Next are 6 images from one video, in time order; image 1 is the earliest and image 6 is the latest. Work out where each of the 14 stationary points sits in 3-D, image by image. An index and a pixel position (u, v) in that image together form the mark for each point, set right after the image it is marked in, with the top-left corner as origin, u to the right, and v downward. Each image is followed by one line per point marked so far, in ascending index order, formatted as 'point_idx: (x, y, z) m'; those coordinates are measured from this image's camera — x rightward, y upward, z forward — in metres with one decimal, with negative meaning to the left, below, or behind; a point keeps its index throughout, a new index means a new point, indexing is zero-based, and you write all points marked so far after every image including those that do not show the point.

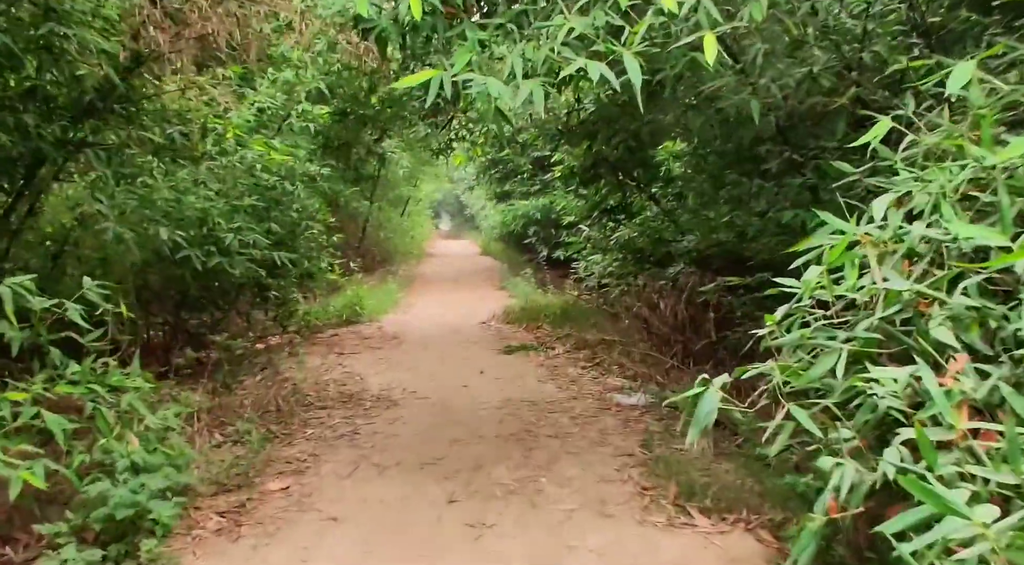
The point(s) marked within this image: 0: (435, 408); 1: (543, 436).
0: (-0.5, -0.7, +5.4) m
1: (+0.2, -0.8, +4.6) m
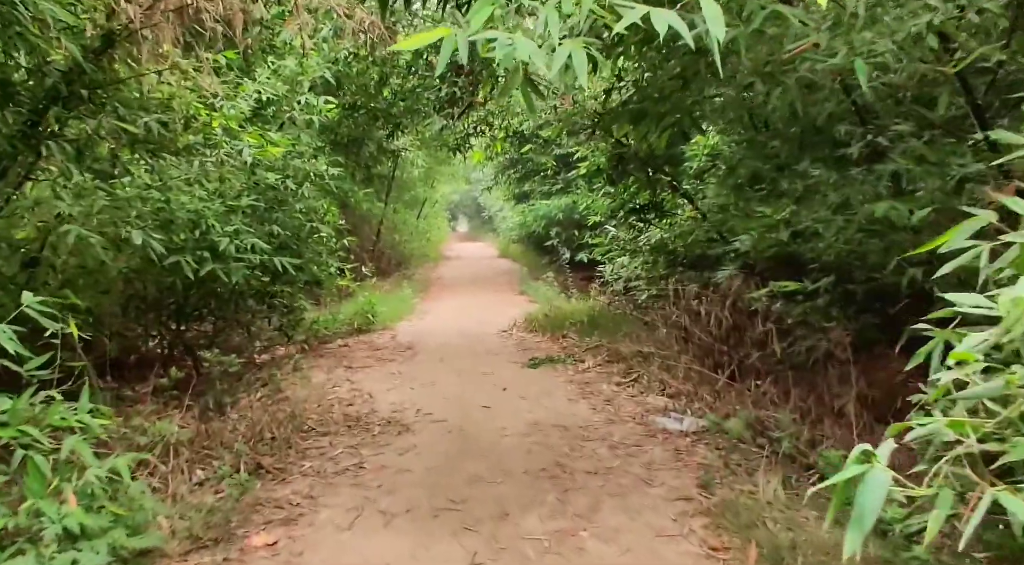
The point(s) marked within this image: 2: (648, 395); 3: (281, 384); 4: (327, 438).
0: (-0.3, -0.8, +4.7) m
1: (+0.3, -0.8, +3.9) m
2: (+0.8, -0.7, +5.4) m
3: (-1.6, -0.7, +6.4) m
4: (-1.0, -0.8, +4.8) m
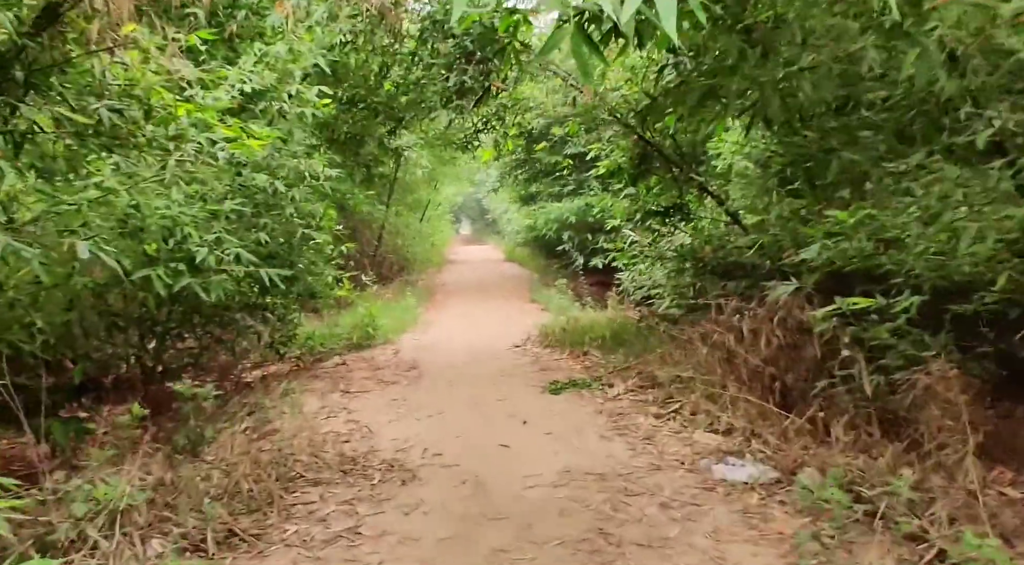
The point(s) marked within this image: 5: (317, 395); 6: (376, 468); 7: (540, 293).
0: (-0.2, -0.9, +4.0) m
1: (+0.4, -0.9, +3.2) m
2: (+0.9, -0.7, +4.6) m
3: (-1.5, -0.8, +5.6) m
4: (-0.9, -0.9, +4.0) m
5: (-1.3, -0.8, +6.2) m
6: (-0.6, -0.9, +4.3) m
7: (+0.4, -0.1, +13.1) m
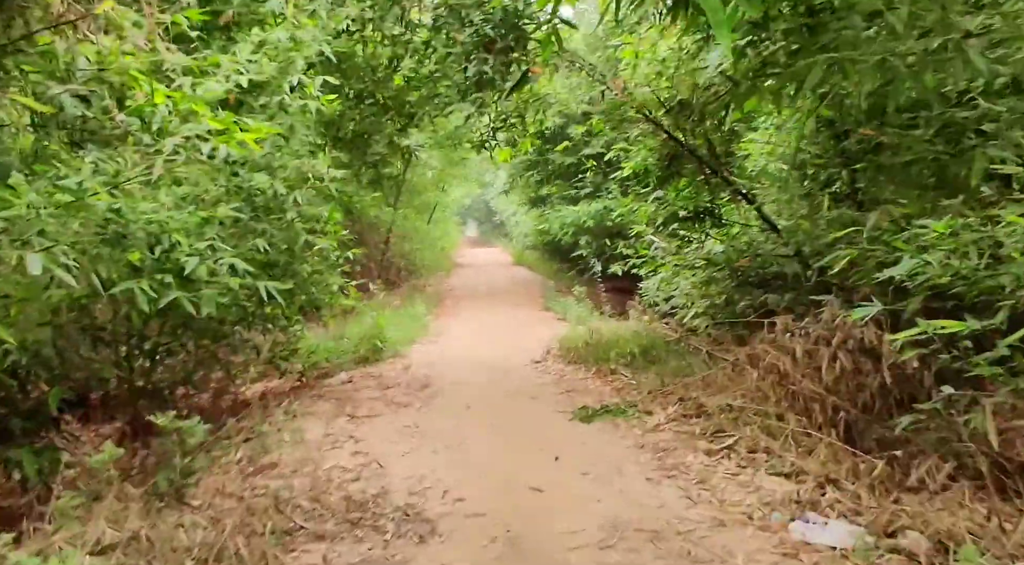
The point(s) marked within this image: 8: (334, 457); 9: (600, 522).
0: (-0.1, -0.9, +3.3) m
1: (+0.5, -1.0, +2.6) m
2: (+1.0, -0.8, +4.0) m
3: (-1.3, -0.9, +5.0) m
4: (-0.7, -1.0, +3.4) m
5: (-1.2, -0.8, +5.6) m
6: (-0.5, -0.9, +3.7) m
7: (+0.6, -0.2, +12.5) m
8: (-0.9, -0.9, +4.7) m
9: (+0.3, -0.9, +3.4) m
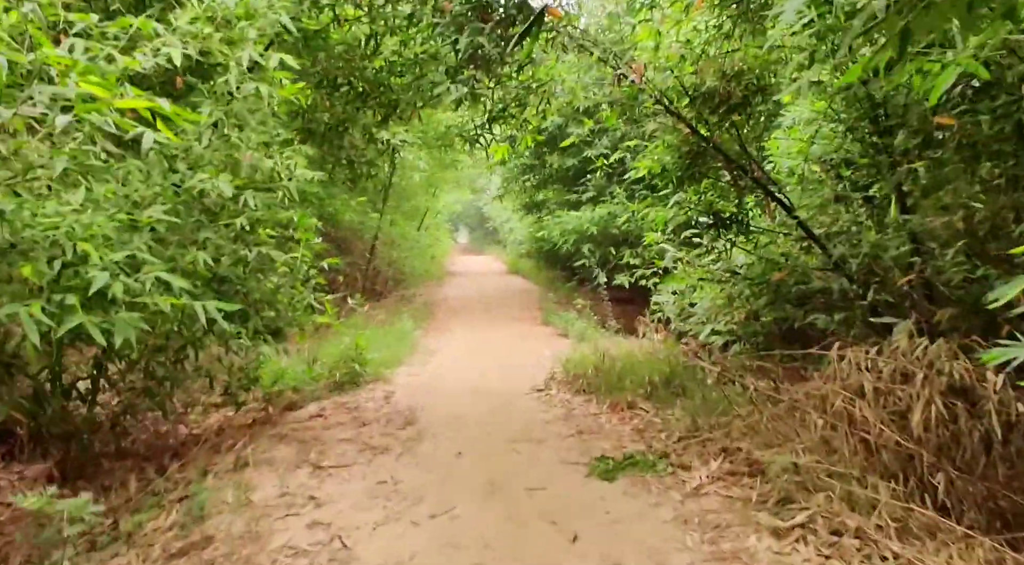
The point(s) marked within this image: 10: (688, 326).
0: (0.0, -1.0, +2.3) m
1: (+0.6, -1.1, +1.5) m
2: (+1.1, -0.9, +2.9) m
3: (-1.3, -1.0, +4.0) m
4: (-0.7, -1.1, +2.4) m
5: (-1.2, -0.9, +4.6) m
6: (-0.5, -1.0, +2.6) m
7: (+0.5, -0.4, +11.4) m
8: (-0.9, -1.0, +3.6) m
9: (+0.4, -1.0, +2.4) m
10: (+1.5, -0.4, +7.9) m
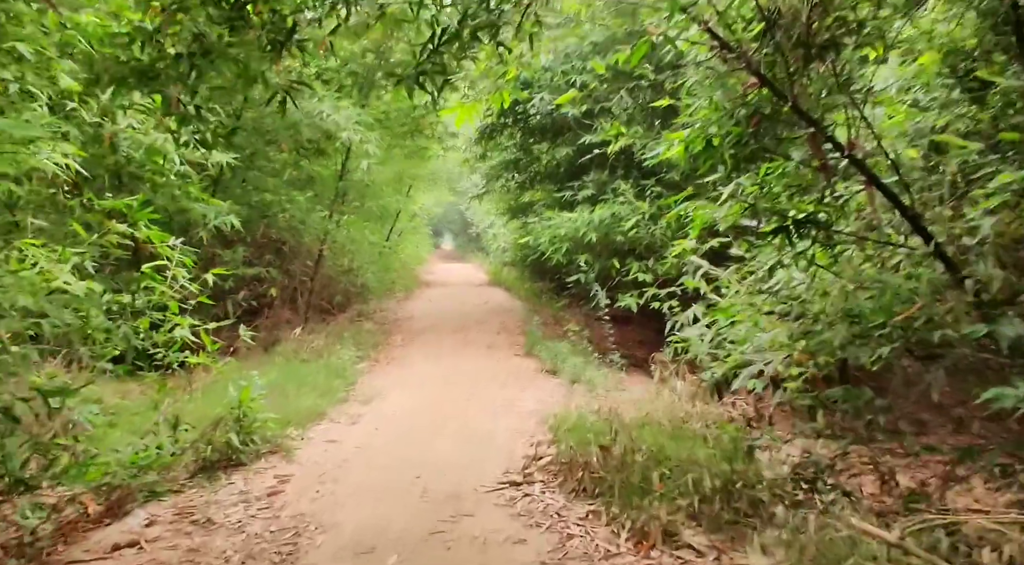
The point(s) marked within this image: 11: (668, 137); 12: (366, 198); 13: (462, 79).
0: (-0.2, -1.1, -0.1) m
1: (+0.4, -1.2, -0.9) m
2: (+0.9, -1.0, +0.5) m
3: (-1.5, -1.1, +1.5) m
4: (-0.8, -1.2, 0.0) m
5: (-1.3, -1.0, +2.2) m
6: (-0.6, -1.1, +0.2) m
7: (+0.3, -0.6, +9.0) m
8: (-1.0, -1.1, +1.2) m
9: (+0.2, -1.1, 0.0) m
10: (+1.3, -0.6, +5.5) m
11: (+0.9, +0.8, +5.2) m
12: (-1.8, +1.0, +11.0) m
13: (-0.3, +1.1, +5.0) m
